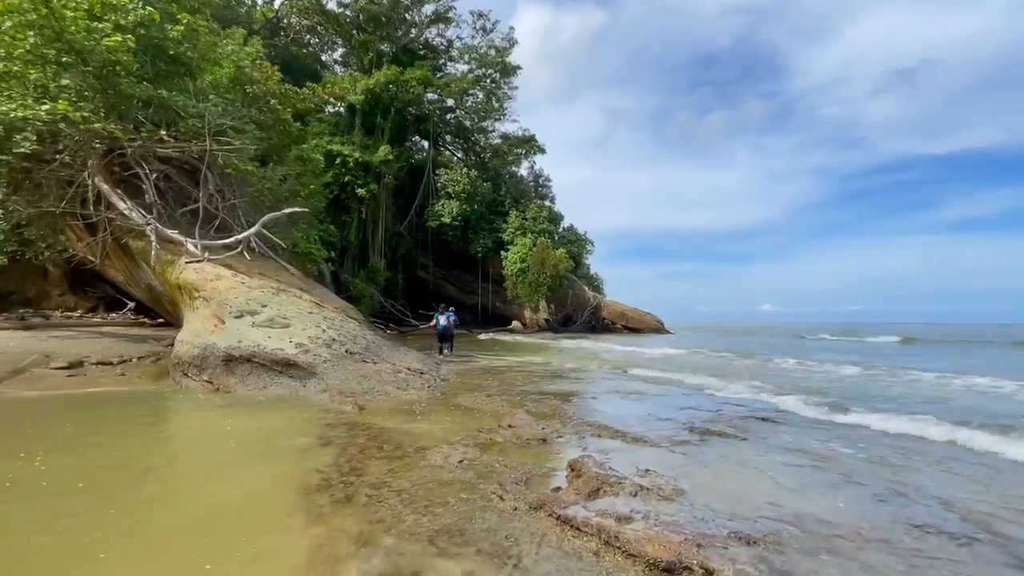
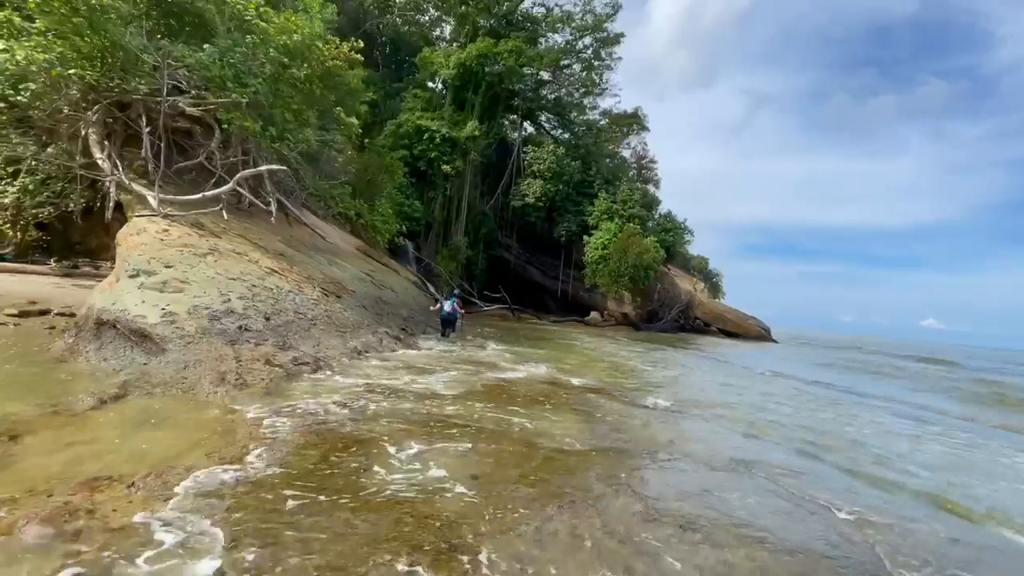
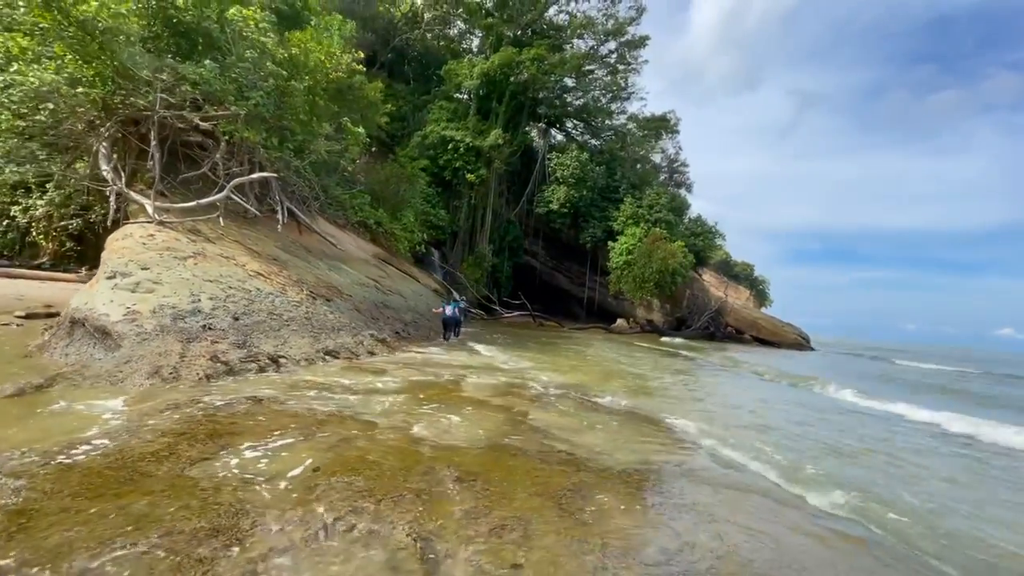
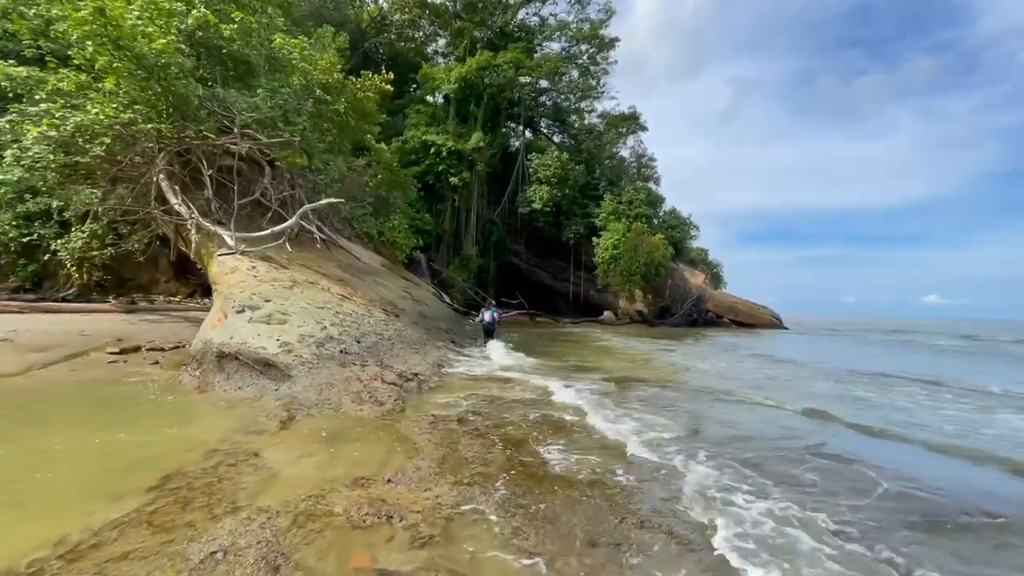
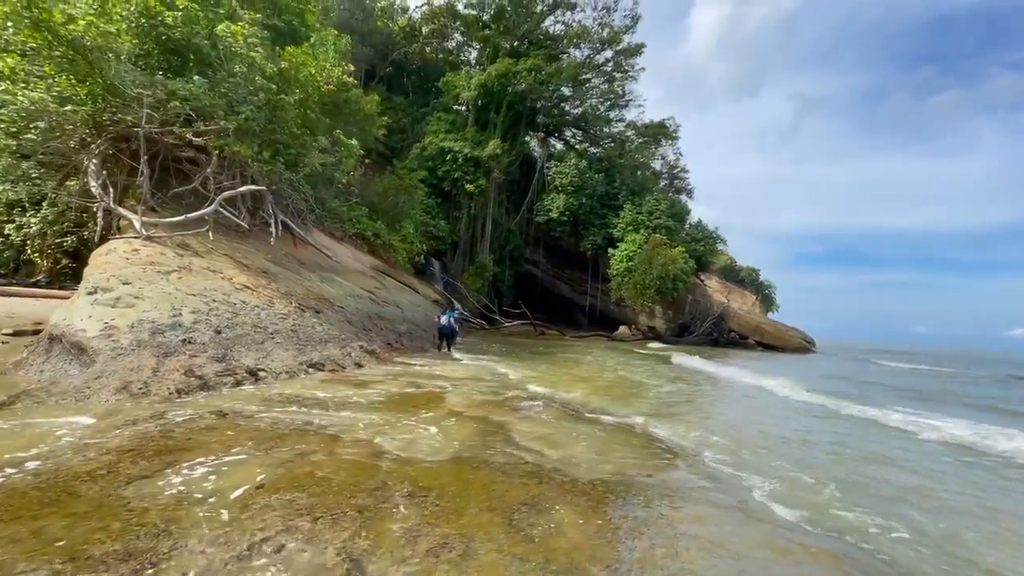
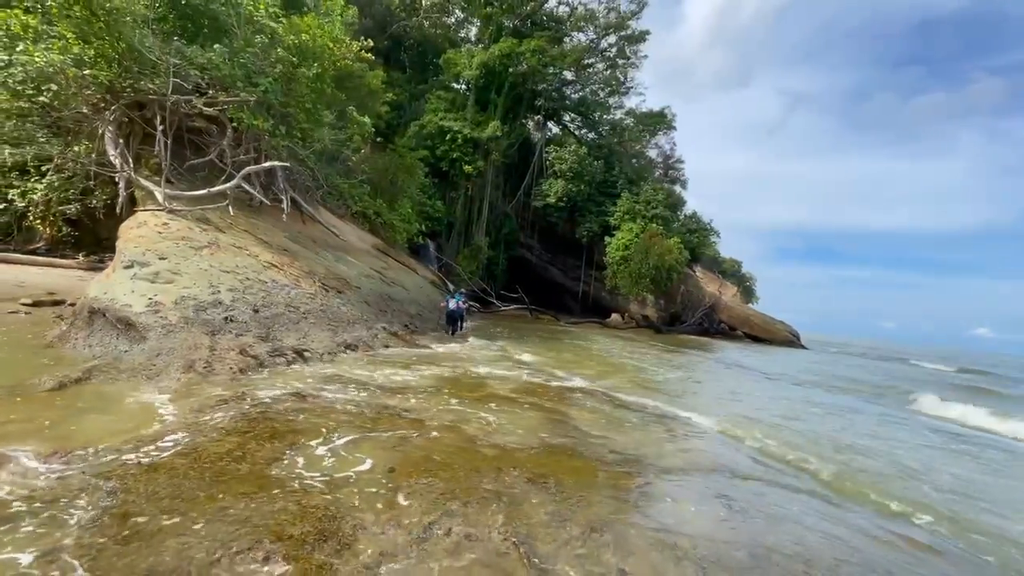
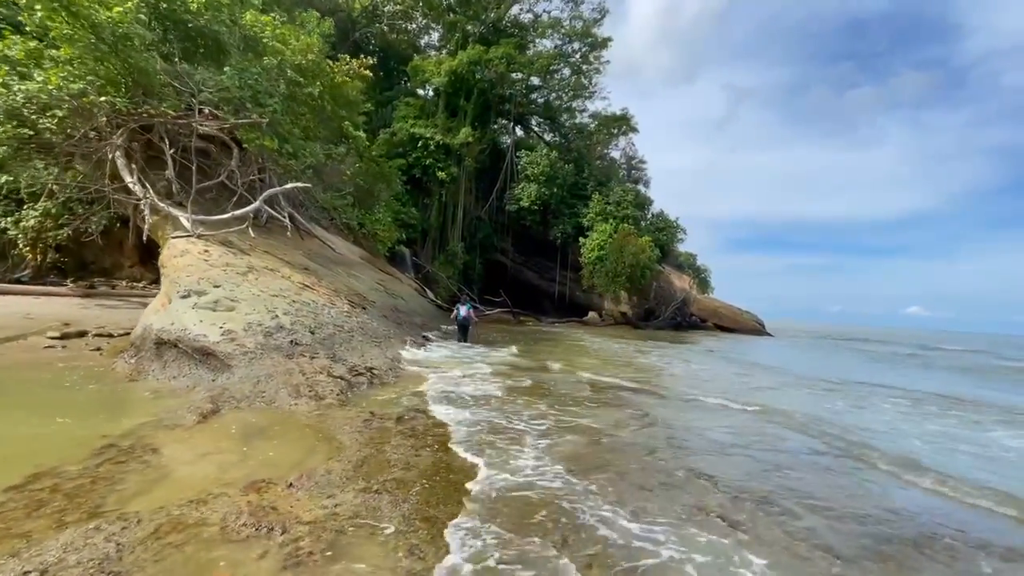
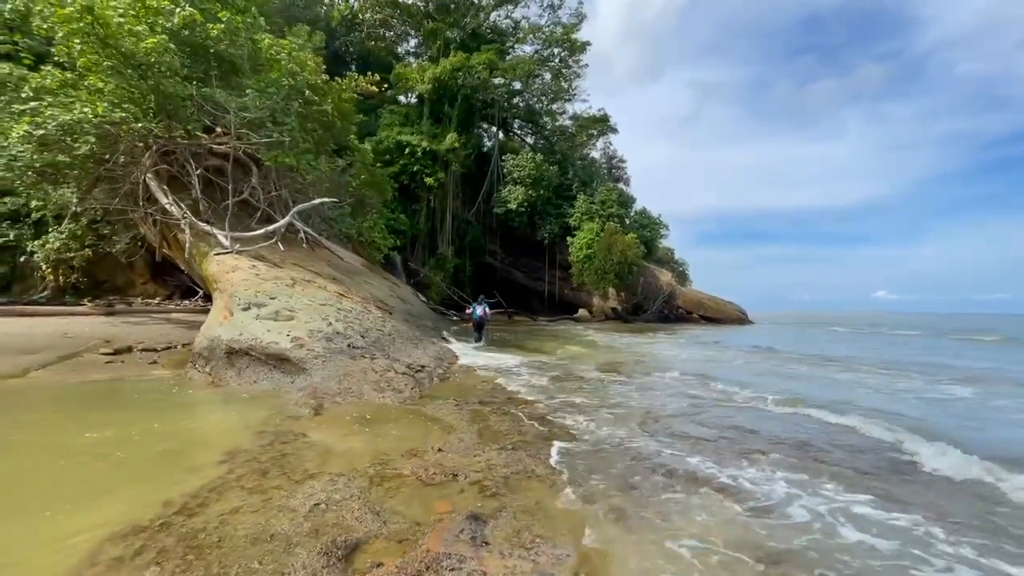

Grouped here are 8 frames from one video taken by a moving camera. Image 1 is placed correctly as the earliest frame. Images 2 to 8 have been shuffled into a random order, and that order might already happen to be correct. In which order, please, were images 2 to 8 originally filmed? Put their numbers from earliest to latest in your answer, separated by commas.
8, 4, 7, 2, 6, 3, 5
